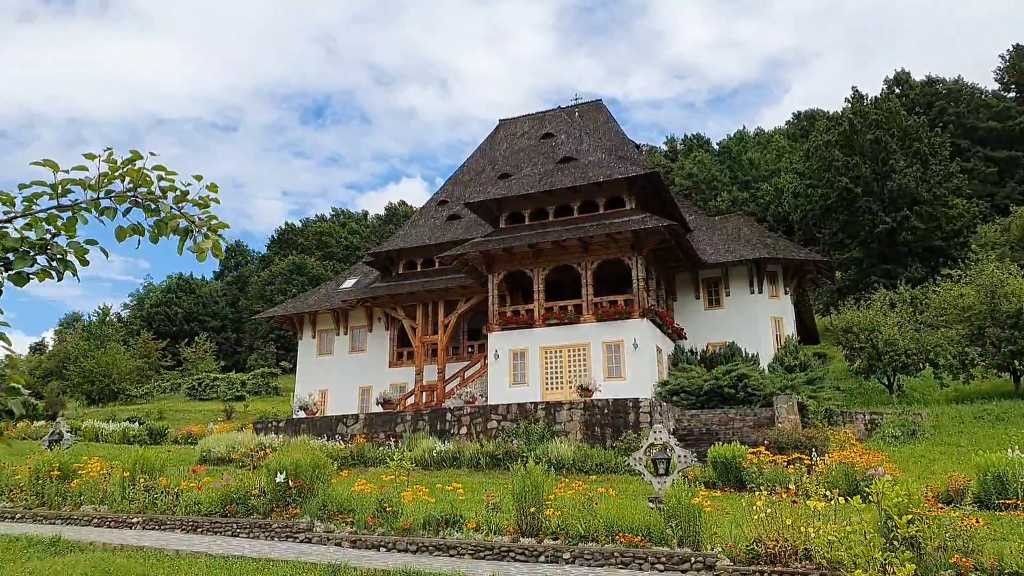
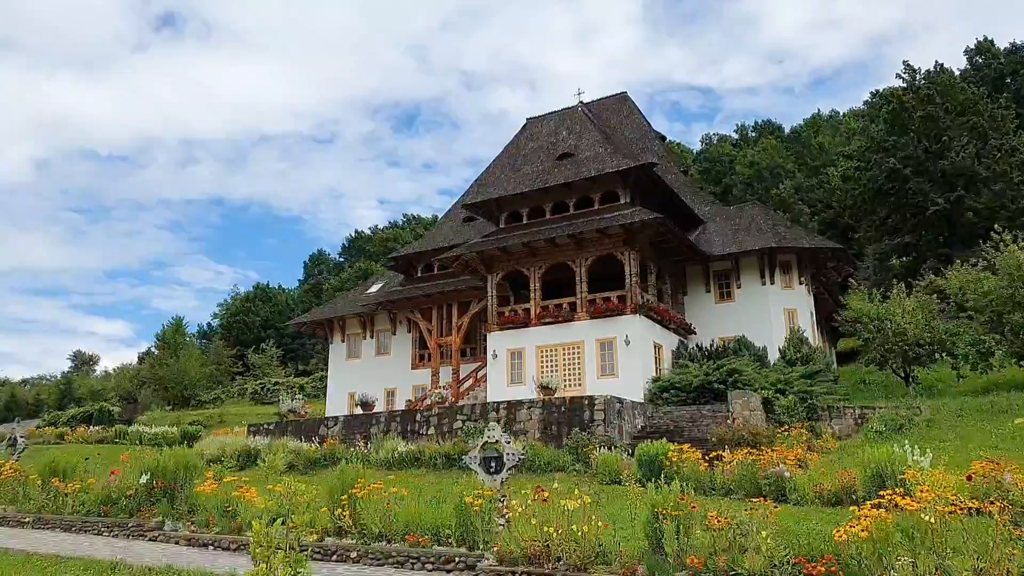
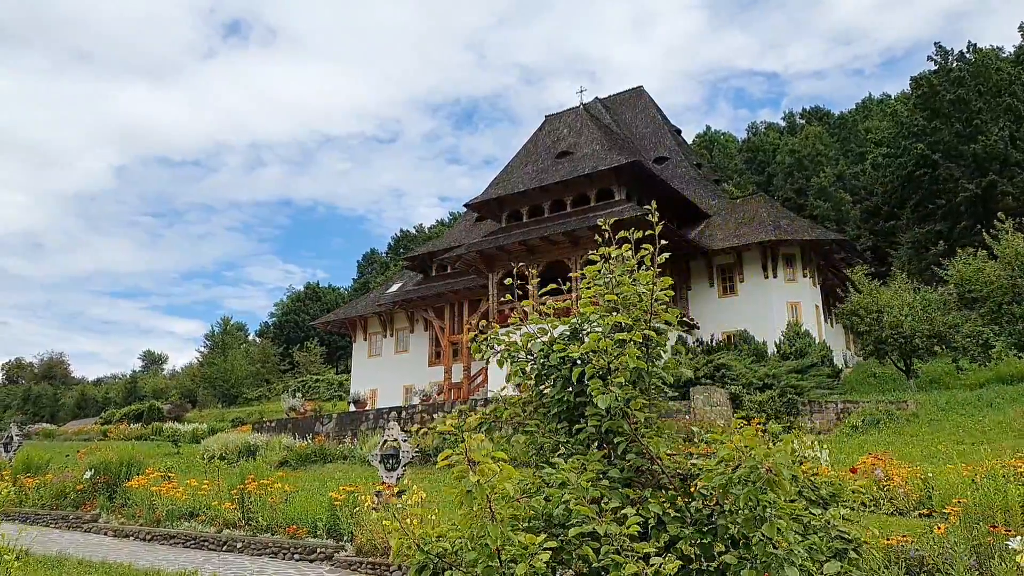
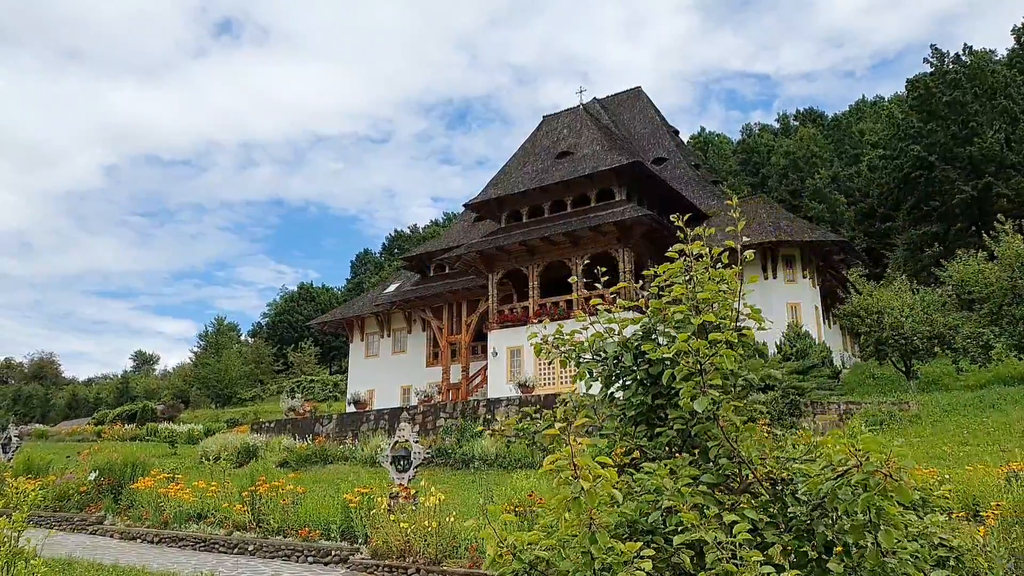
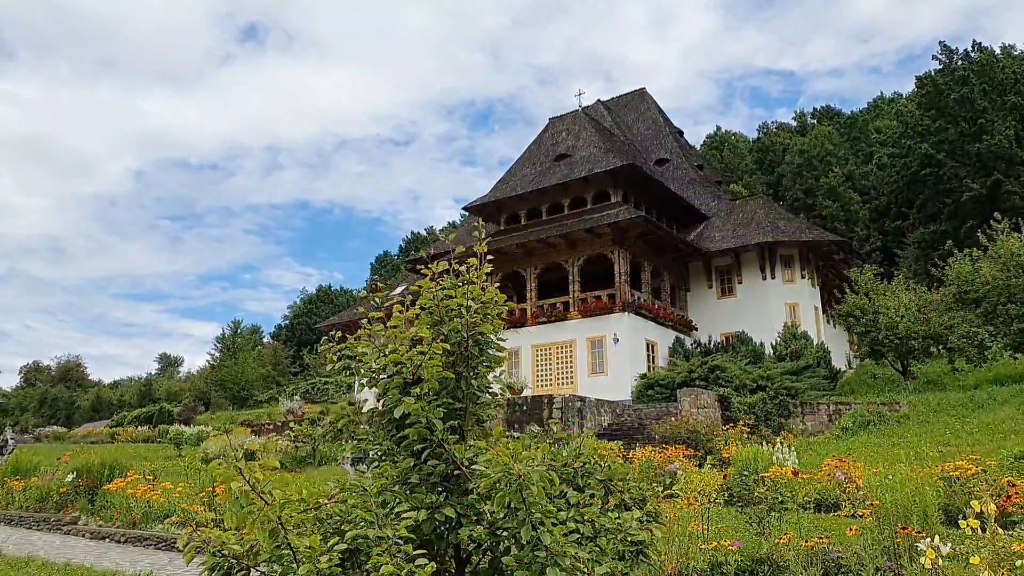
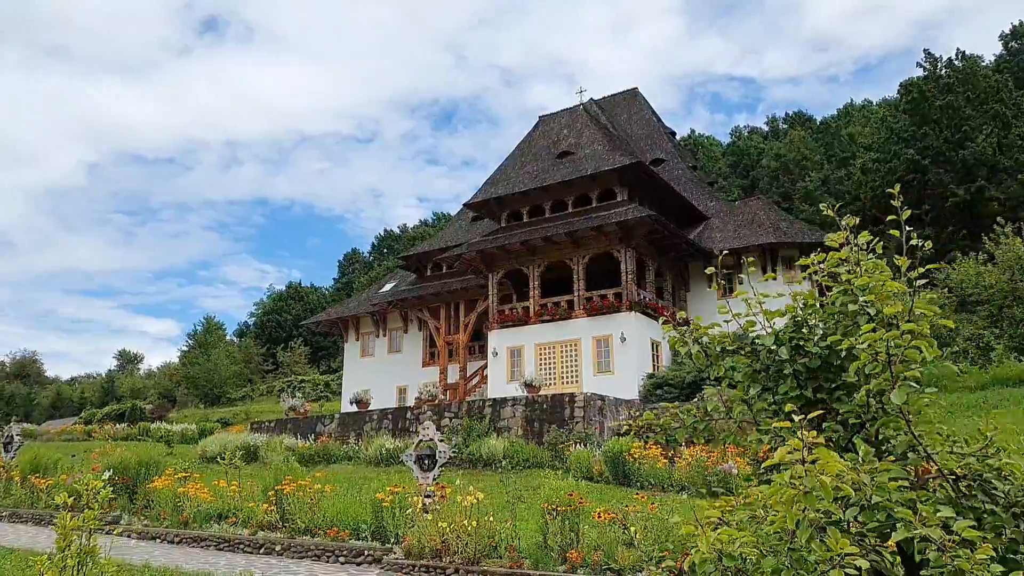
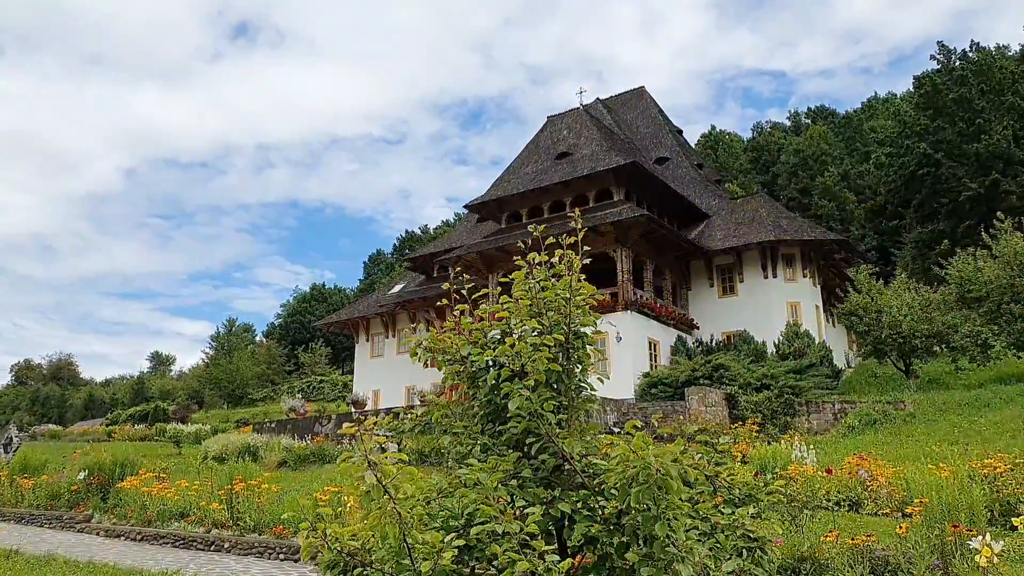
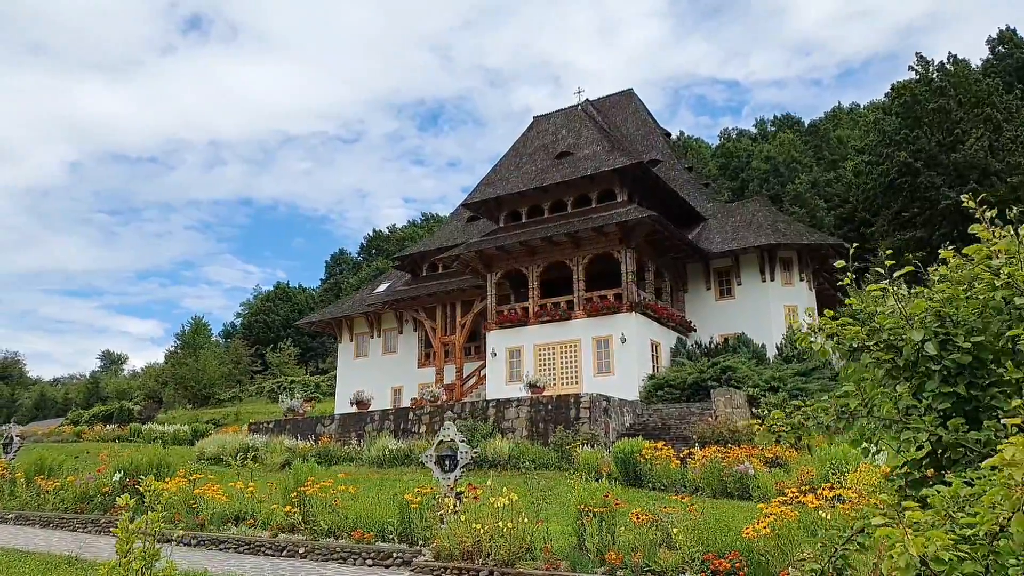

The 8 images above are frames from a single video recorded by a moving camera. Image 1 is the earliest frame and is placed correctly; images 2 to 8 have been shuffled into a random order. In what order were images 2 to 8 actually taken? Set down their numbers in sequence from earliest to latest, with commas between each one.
2, 8, 6, 4, 3, 7, 5
